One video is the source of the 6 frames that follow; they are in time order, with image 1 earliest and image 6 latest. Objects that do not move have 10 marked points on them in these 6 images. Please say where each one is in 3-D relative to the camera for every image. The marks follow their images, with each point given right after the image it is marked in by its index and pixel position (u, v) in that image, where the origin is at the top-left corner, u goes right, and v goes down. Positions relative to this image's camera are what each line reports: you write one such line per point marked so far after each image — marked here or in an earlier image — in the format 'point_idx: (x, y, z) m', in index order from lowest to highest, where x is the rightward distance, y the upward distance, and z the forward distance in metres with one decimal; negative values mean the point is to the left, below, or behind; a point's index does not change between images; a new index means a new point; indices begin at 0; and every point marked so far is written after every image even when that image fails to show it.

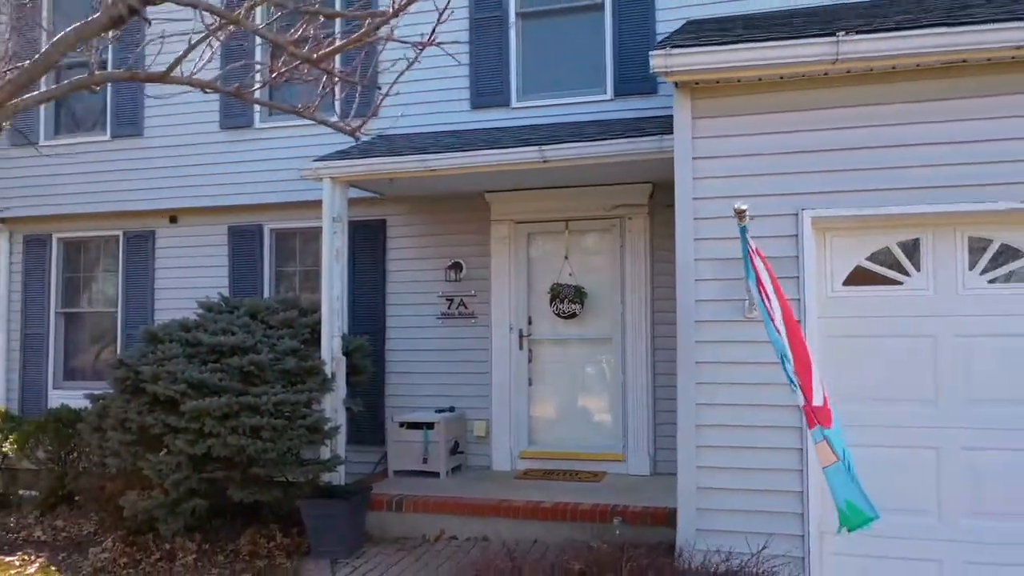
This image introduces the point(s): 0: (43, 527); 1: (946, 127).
0: (-4.3, -2.2, +7.6) m
1: (+2.3, +0.8, +4.4) m
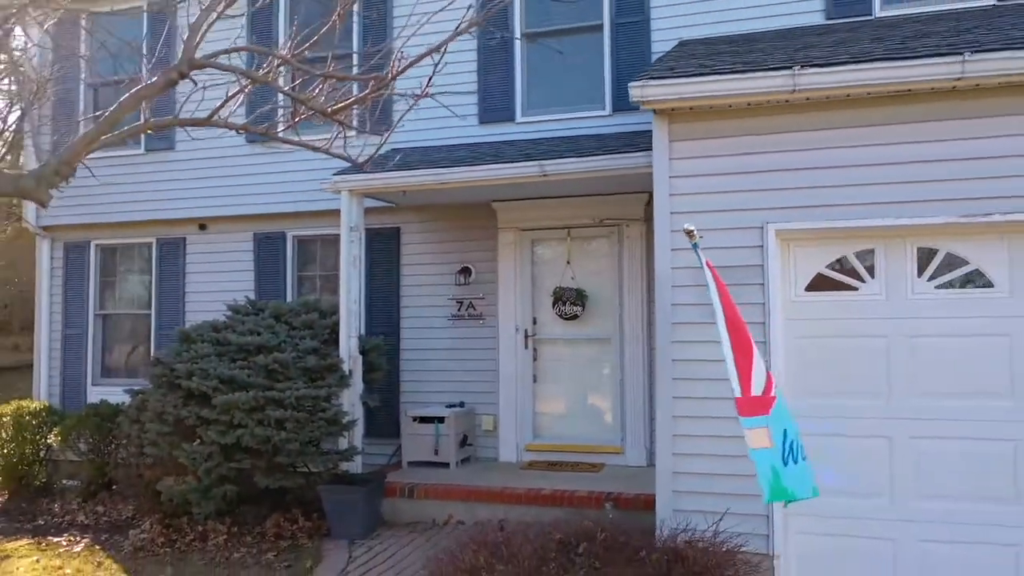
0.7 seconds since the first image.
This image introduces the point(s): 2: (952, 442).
0: (-4.2, -2.2, +8.3) m
1: (+2.2, +0.8, +4.9) m
2: (+2.6, -0.9, +4.9) m
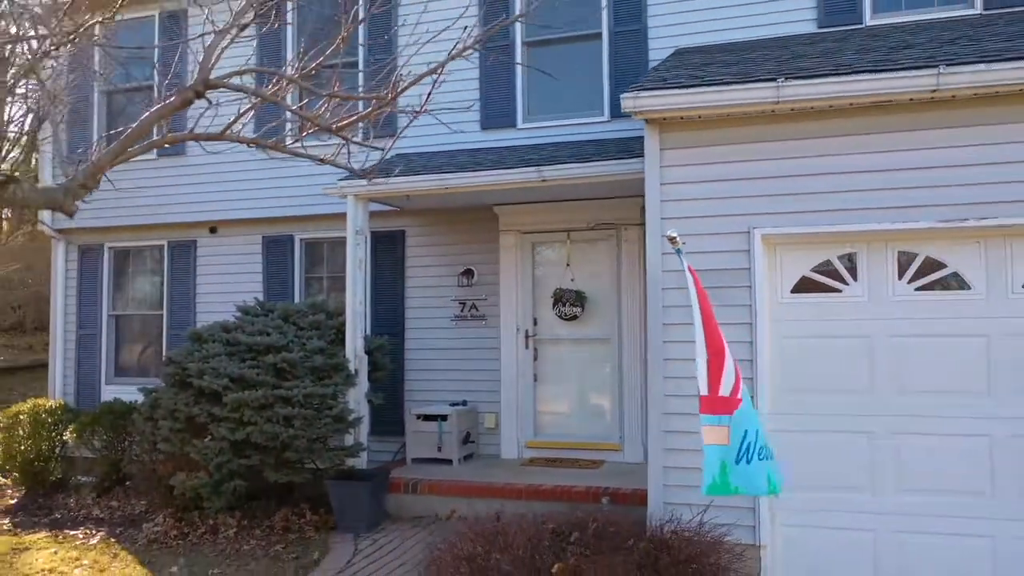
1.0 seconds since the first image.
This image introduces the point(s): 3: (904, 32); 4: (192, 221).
0: (-4.2, -2.2, +8.5) m
1: (+2.2, +0.8, +5.1) m
2: (+2.6, -0.9, +5.1) m
3: (+3.2, +2.1, +6.8) m
4: (-3.8, +0.8, +9.8) m
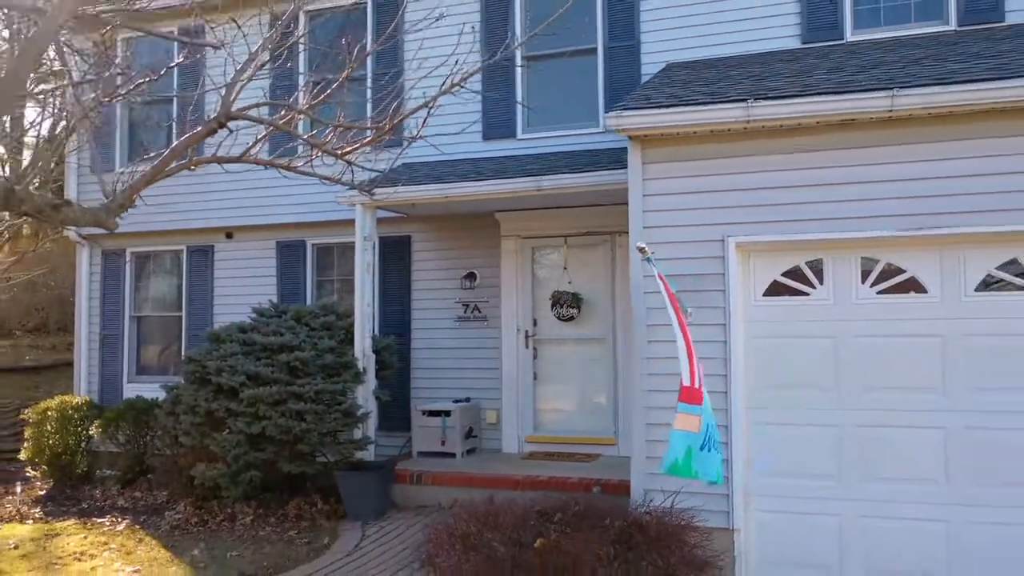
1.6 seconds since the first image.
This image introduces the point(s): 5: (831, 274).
0: (-4.2, -2.3, +9.1) m
1: (+2.2, +0.8, +5.5) m
2: (+2.5, -0.9, +5.5) m
3: (+3.2, +2.1, +7.2) m
4: (-3.7, +0.8, +10.3) m
5: (+2.2, +0.1, +5.7) m
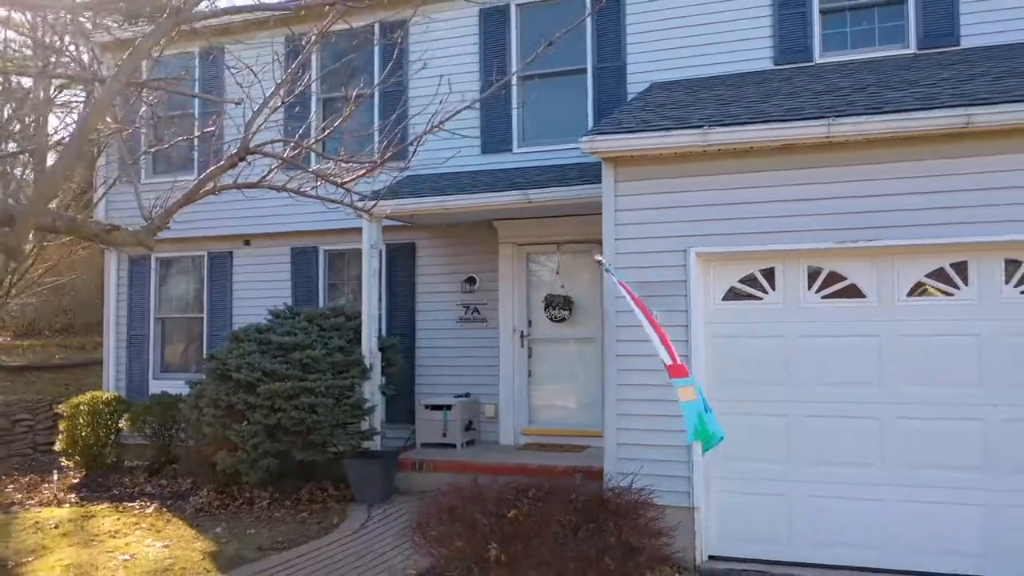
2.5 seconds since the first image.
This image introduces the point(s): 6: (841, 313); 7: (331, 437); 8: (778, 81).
0: (-4.3, -2.3, +9.9) m
1: (+2.1, +0.7, +6.2) m
2: (+2.4, -1.0, +6.2) m
3: (+3.1, +2.0, +7.9) m
4: (-3.8, +0.7, +11.1) m
5: (+2.1, +0.1, +6.4) m
6: (+2.5, -0.2, +6.2) m
7: (-1.9, -1.5, +8.5) m
8: (+2.6, +2.0, +8.0) m
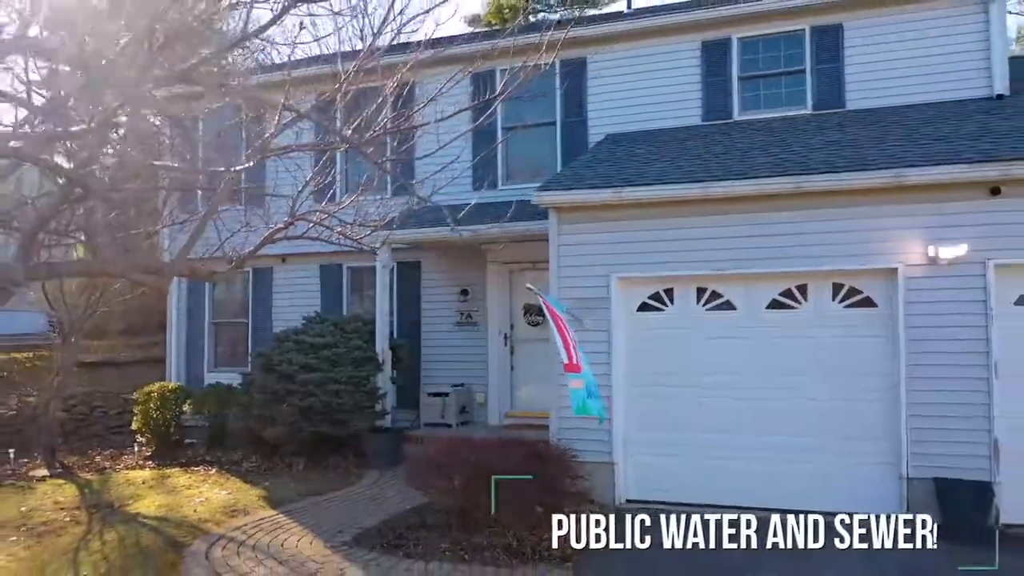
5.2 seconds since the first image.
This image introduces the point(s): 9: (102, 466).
0: (-4.5, -2.5, +12.4) m
1: (+1.7, +0.6, +8.6) m
2: (+2.1, -1.1, +8.5) m
3: (+2.8, +1.9, +10.2) m
4: (-4.0, +0.6, +13.6) m
5: (+1.7, -0.1, +8.7) m
6: (+2.1, -0.3, +8.6) m
7: (-2.1, -1.7, +11.0) m
8: (+2.3, +1.8, +10.3) m
9: (-6.0, -2.6, +12.2) m
